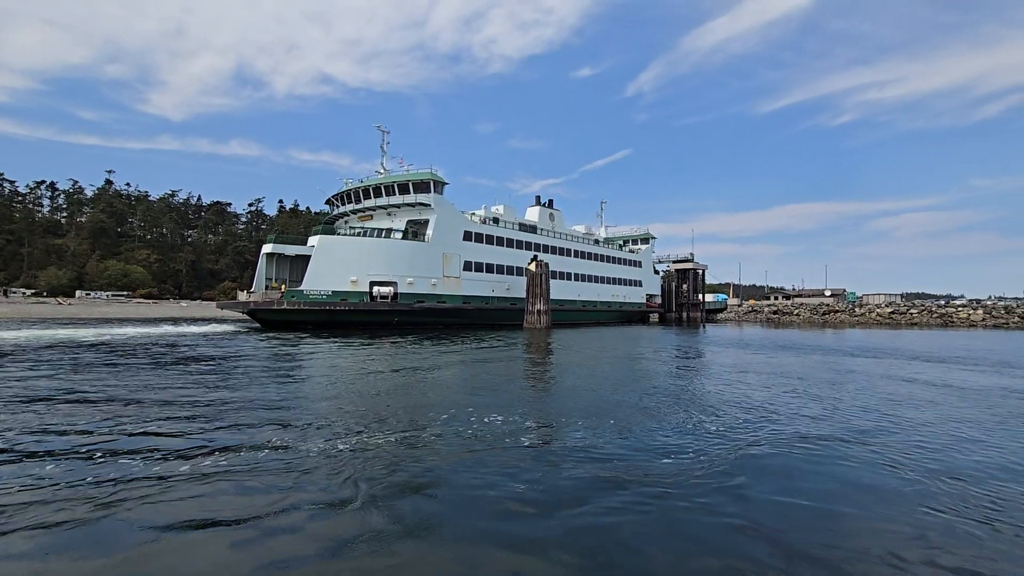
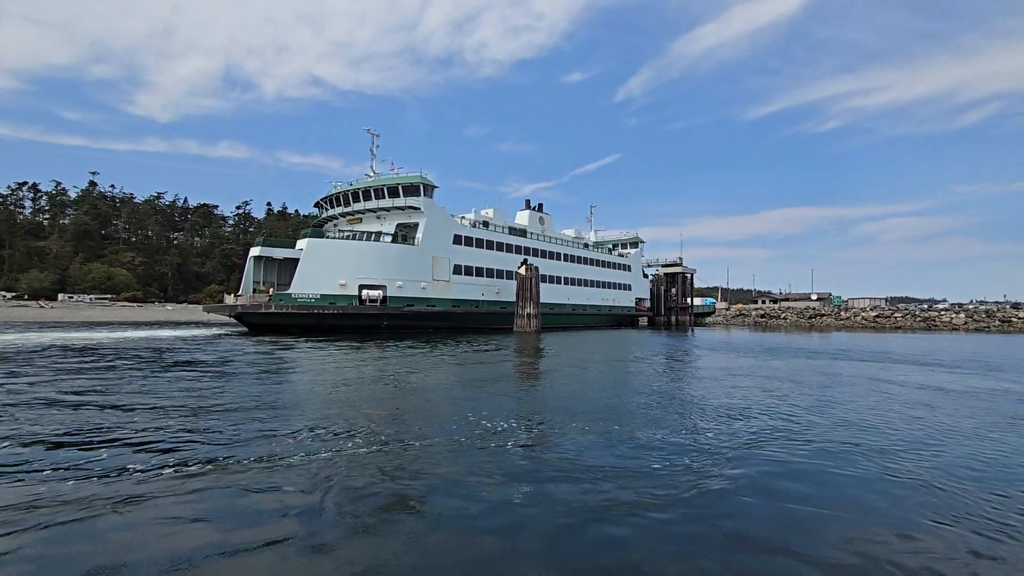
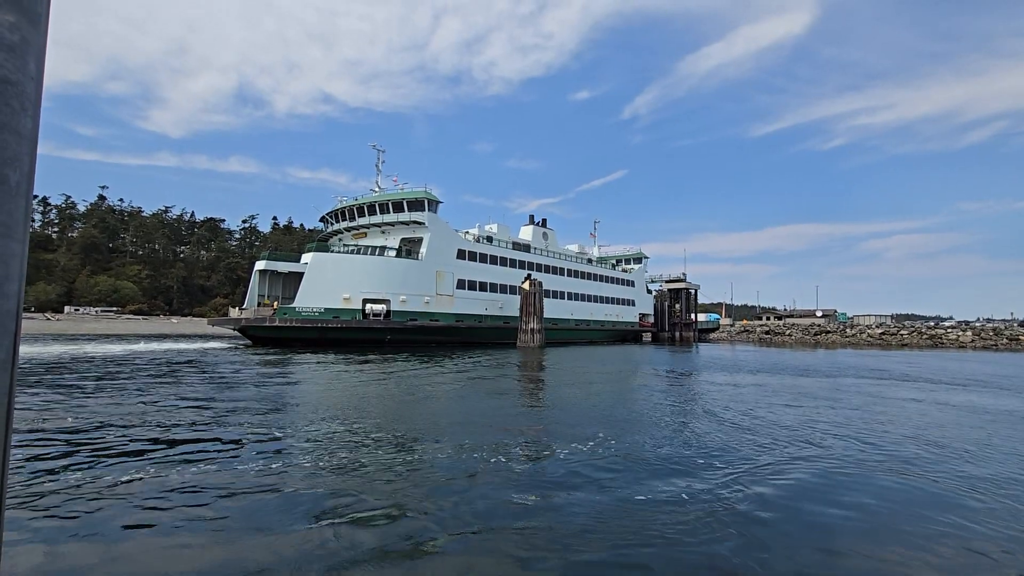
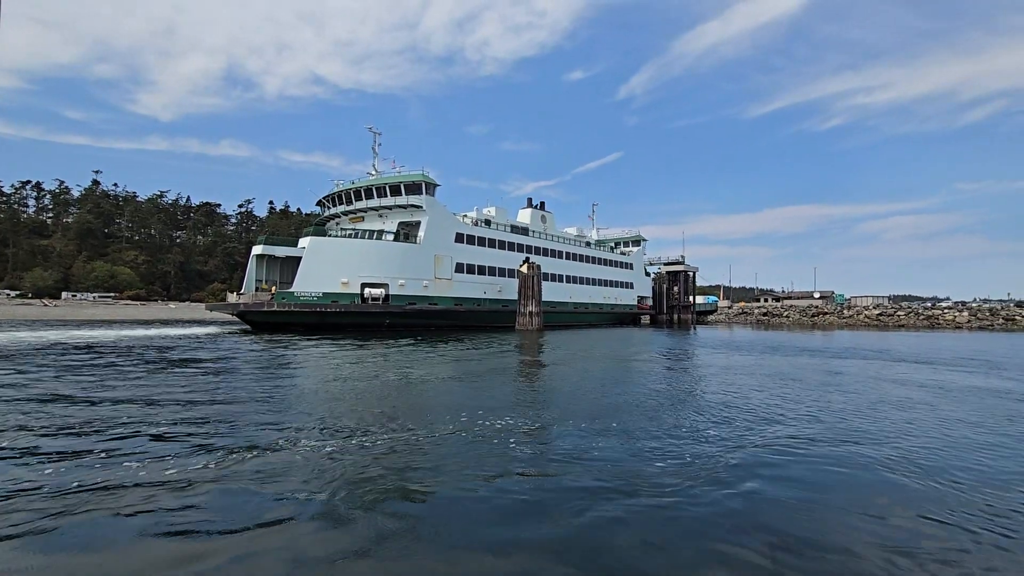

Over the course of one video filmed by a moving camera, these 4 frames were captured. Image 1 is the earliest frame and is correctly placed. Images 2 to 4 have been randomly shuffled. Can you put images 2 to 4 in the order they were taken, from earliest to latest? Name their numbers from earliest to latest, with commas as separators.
4, 2, 3
